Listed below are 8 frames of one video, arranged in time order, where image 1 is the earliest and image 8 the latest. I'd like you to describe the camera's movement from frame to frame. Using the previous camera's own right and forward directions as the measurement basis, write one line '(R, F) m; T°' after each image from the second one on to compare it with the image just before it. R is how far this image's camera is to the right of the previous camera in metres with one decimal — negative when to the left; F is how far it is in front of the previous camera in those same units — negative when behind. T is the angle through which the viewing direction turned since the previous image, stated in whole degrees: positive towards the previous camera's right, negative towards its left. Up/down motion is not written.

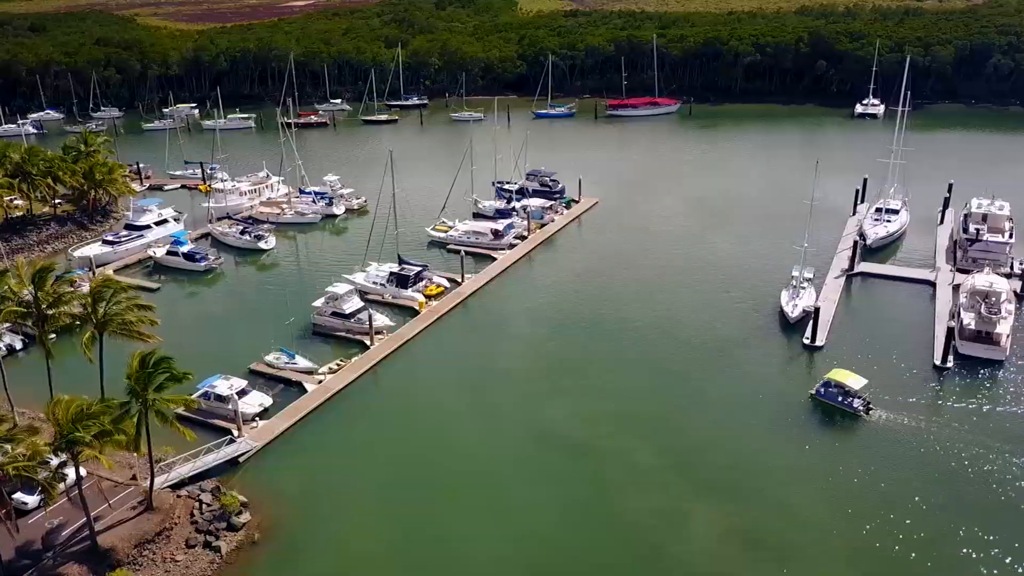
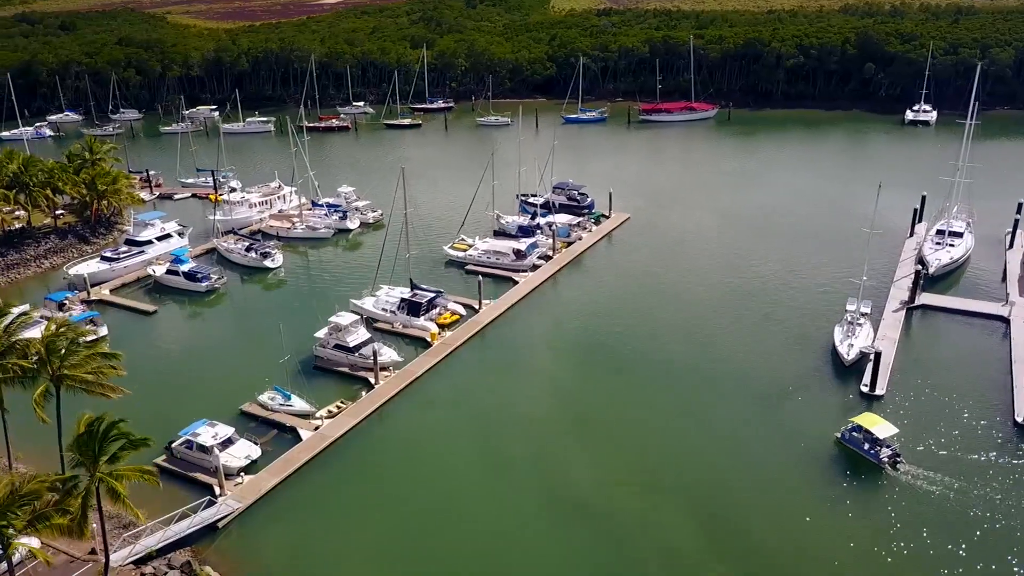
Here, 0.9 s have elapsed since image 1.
(+0.5, +4.5) m; -2°
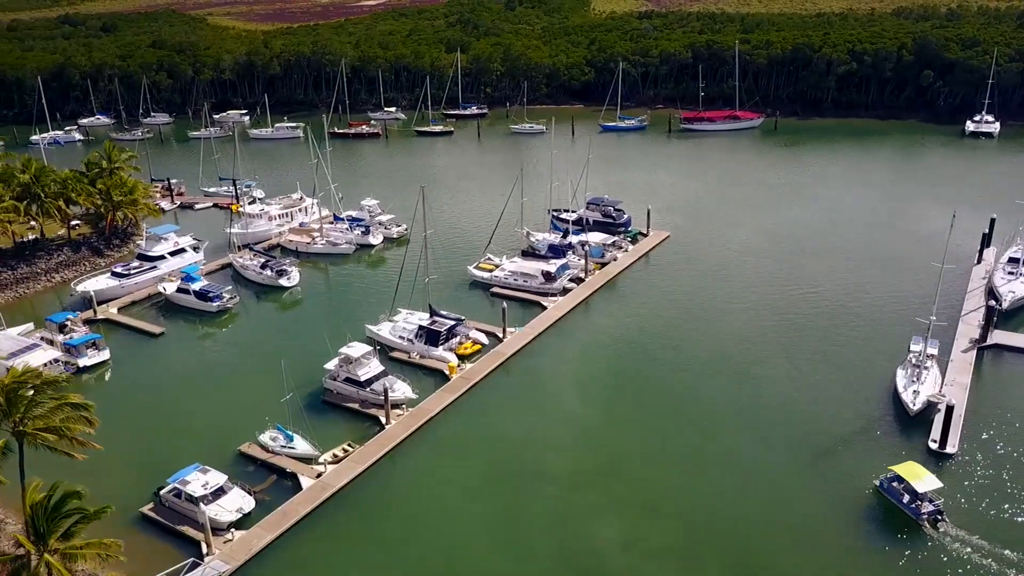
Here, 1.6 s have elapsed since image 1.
(+0.5, +3.7) m; -3°
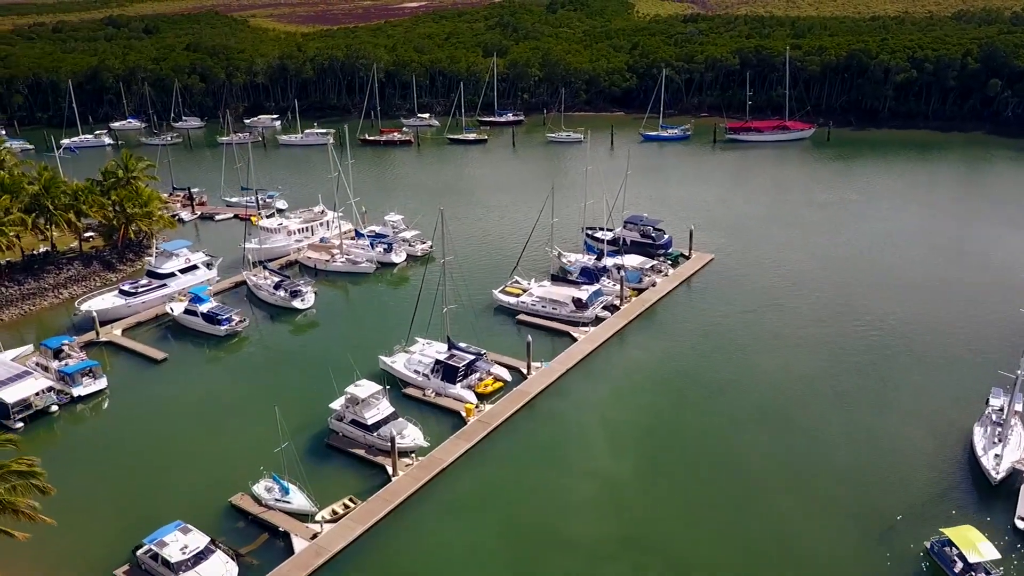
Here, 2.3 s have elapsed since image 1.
(+0.6, +4.0) m; -3°
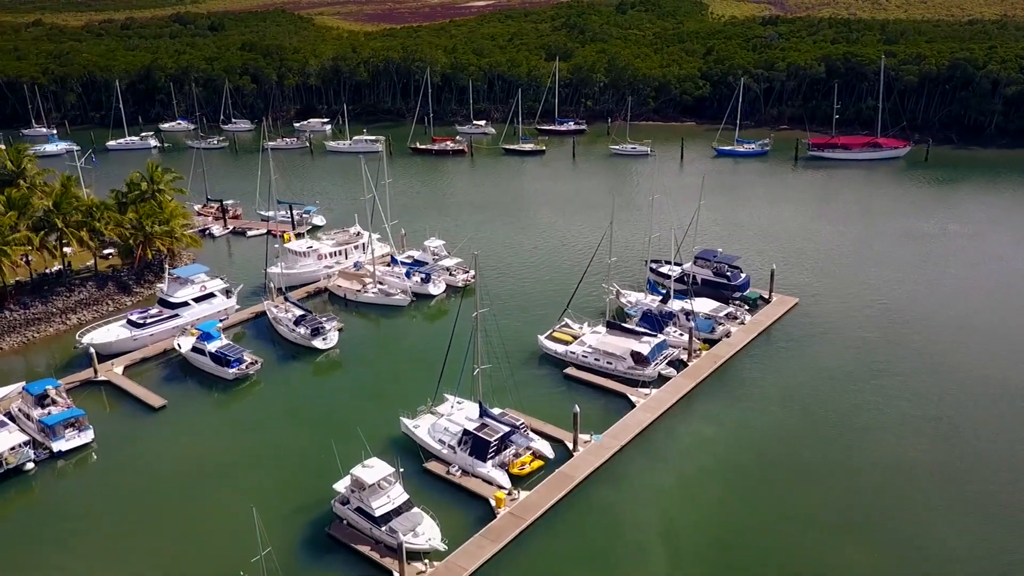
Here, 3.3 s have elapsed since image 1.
(+0.5, +6.6) m; -4°
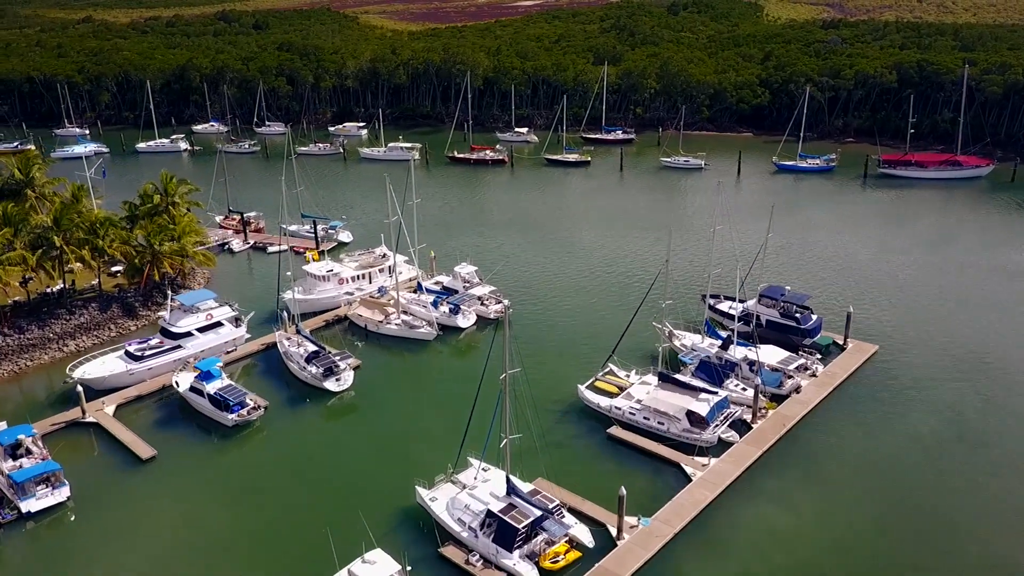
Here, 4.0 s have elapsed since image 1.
(+0.1, +5.3) m; -3°
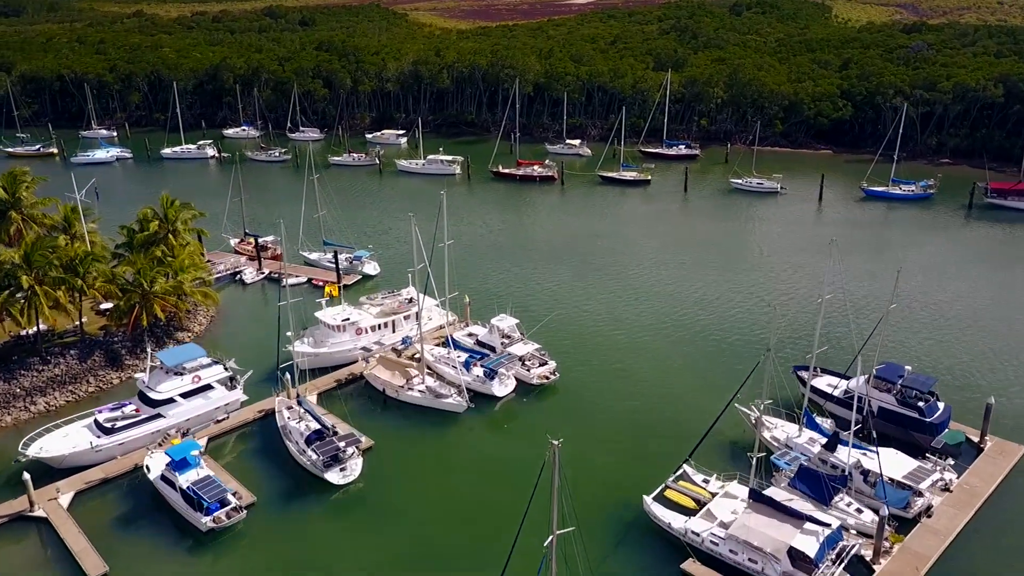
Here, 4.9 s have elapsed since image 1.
(-0.3, +8.1) m; -3°
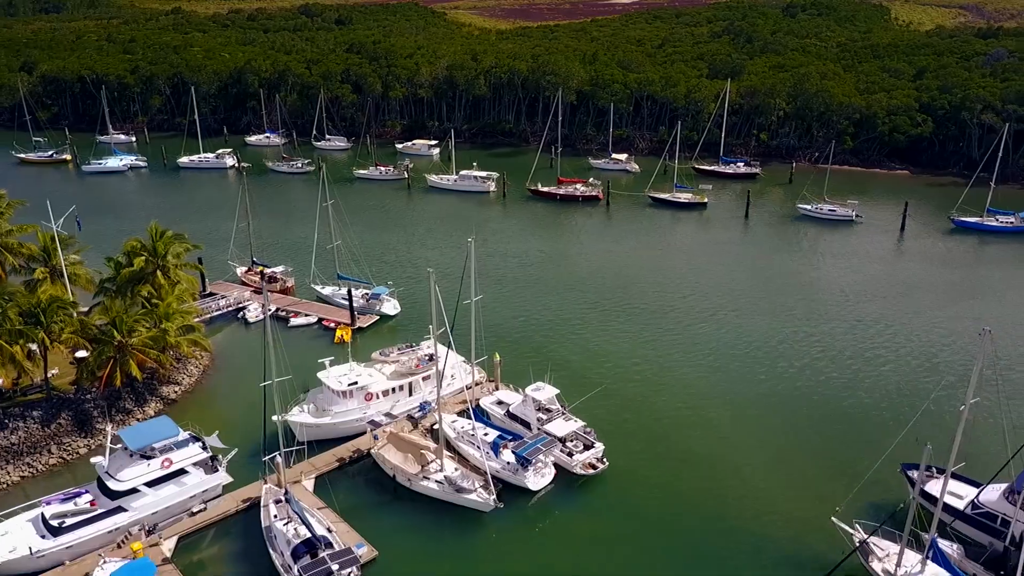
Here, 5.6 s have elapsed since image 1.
(-0.3, +7.0) m; -2°
